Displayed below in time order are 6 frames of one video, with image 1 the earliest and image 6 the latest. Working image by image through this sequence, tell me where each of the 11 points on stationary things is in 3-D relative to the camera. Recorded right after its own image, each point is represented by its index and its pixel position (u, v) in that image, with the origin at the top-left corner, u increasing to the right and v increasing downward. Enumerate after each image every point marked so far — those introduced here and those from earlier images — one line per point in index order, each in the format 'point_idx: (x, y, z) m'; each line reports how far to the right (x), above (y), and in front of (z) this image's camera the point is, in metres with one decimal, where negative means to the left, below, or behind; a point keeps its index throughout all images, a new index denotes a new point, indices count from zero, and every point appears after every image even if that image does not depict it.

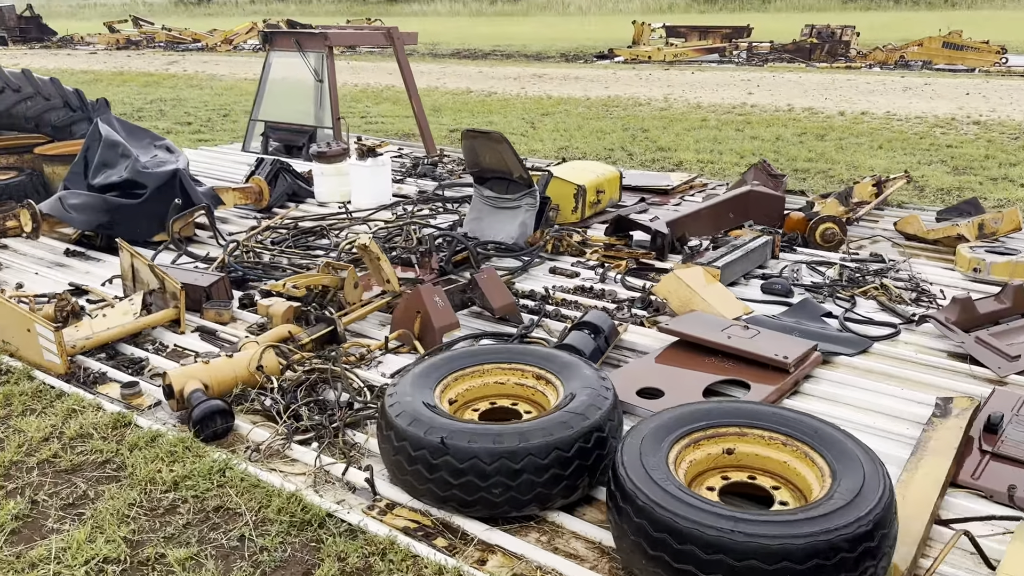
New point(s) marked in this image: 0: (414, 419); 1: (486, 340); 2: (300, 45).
0: (-0.2, -0.3, +2.1) m
1: (-0.1, -0.2, +3.0) m
2: (-1.5, +1.7, +6.2) m
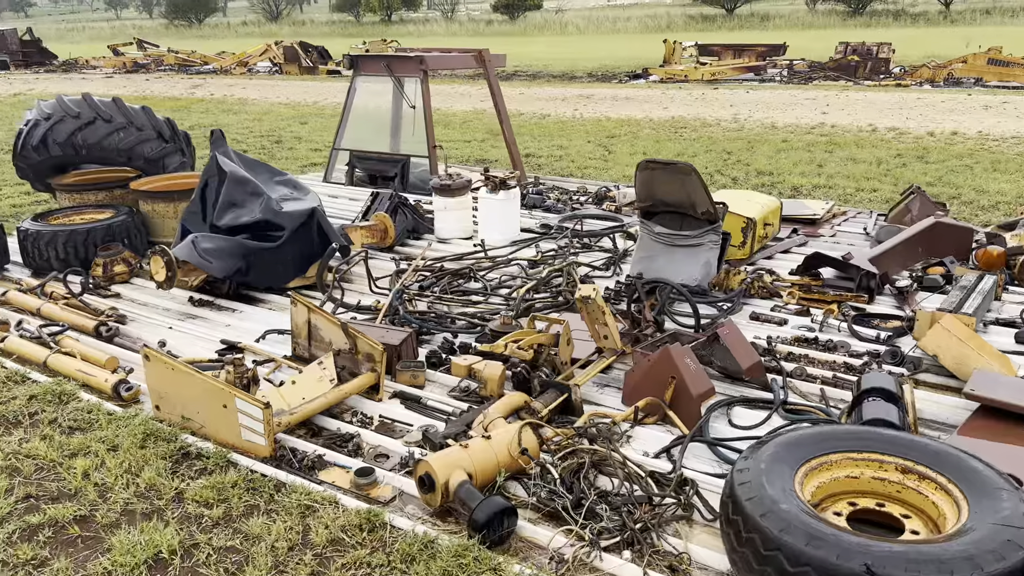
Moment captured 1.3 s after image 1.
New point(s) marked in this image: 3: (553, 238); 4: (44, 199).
0: (+0.6, -0.5, +1.7) m
1: (+0.7, -0.3, +2.6) m
2: (-0.8, +1.4, +5.8) m
3: (+0.2, +0.3, +4.5) m
4: (-3.1, +0.6, +5.8) m
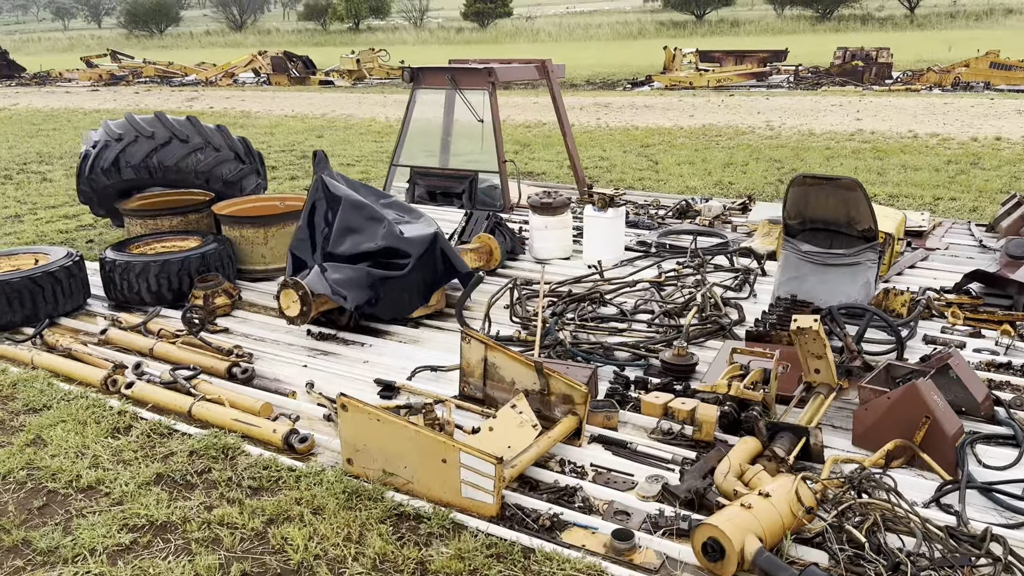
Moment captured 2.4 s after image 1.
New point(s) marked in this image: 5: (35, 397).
0: (+1.2, -0.5, +1.5) m
1: (+1.3, -0.4, +2.4) m
2: (-0.4, +1.3, +5.6) m
3: (+0.7, +0.2, +4.3) m
4: (-2.6, +0.4, +5.5) m
5: (-1.6, -0.4, +2.9) m
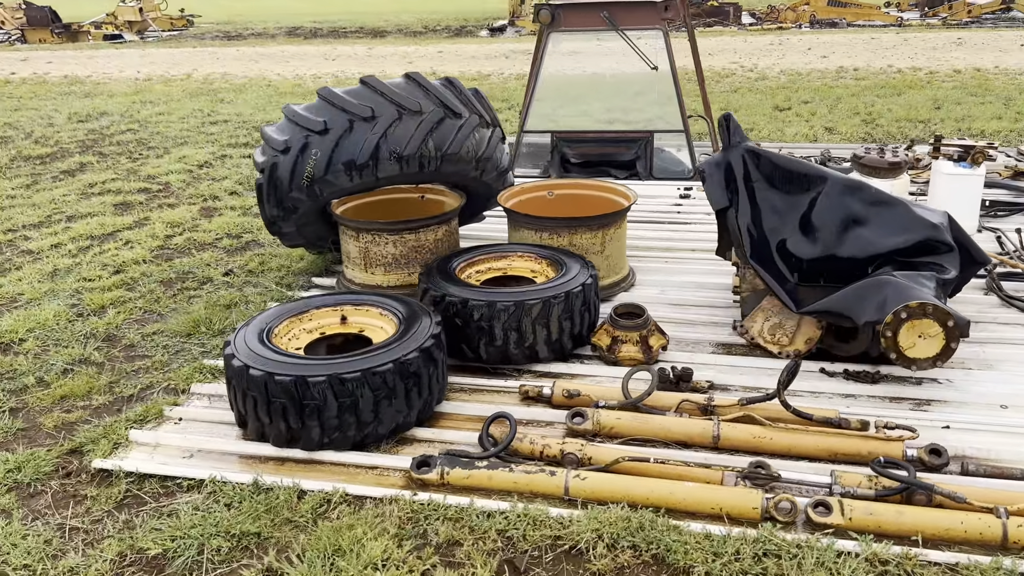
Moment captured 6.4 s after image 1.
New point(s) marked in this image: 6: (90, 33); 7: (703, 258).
0: (+3.5, -0.4, +1.3) m
1: (+3.3, -0.3, +2.2) m
2: (+0.5, +1.3, +4.5) m
3: (+2.0, +0.3, +3.7) m
4: (-1.5, +0.2, +3.7) m
5: (+0.4, -0.5, +1.7) m
6: (-6.6, +4.0, +14.0) m
7: (+0.7, +0.1, +3.5) m
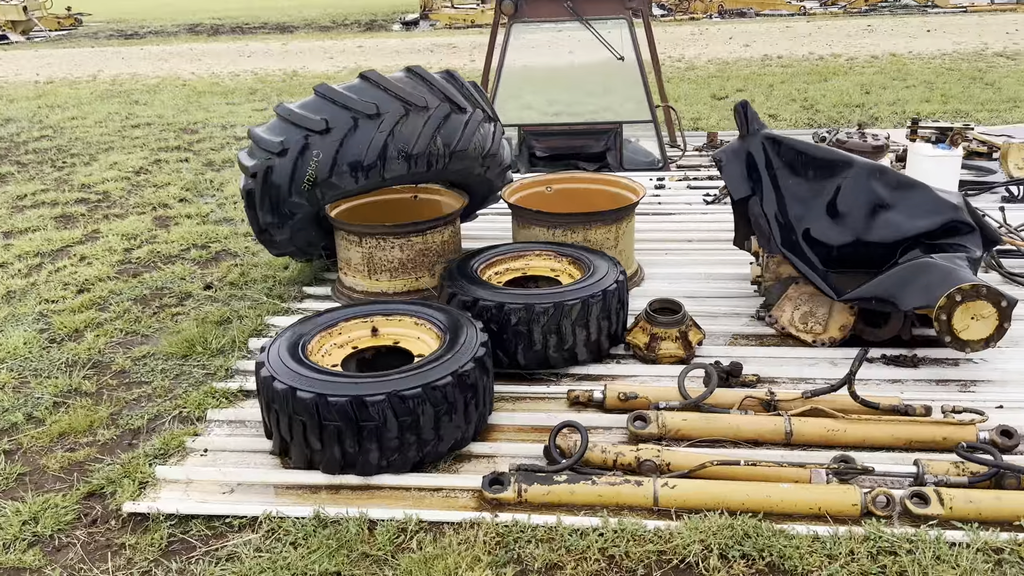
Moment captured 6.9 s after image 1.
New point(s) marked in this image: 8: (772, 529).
0: (+3.7, -0.3, +1.5) m
1: (+3.4, -0.1, +2.4) m
2: (+0.3, +1.4, +4.4) m
3: (+2.0, +0.4, +3.8) m
4: (-1.5, +0.1, +3.5) m
5: (+0.6, -0.5, +1.7) m
6: (-8.0, +3.7, +13.0) m
7: (+0.7, +0.2, +3.4) m
8: (+0.5, -0.5, +1.8) m
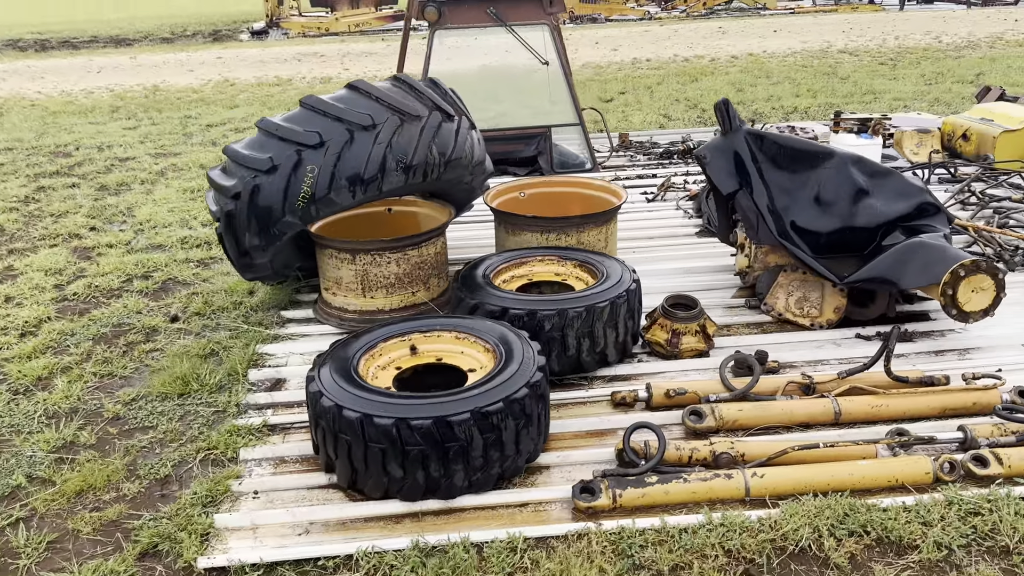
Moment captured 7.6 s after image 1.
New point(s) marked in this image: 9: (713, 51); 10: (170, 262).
0: (+3.9, 0.0, +2.2) m
1: (+3.4, +0.1, +3.0) m
2: (-0.1, +1.3, +4.4) m
3: (+1.7, +0.5, +4.2) m
4: (-1.6, 0.0, +3.1) m
5: (+0.8, -0.5, +1.8) m
6: (-9.9, +3.0, +11.4) m
7: (+0.6, +0.2, +3.5) m
8: (+0.7, -0.5, +1.9) m
9: (+2.0, +2.4, +8.9) m
10: (-1.3, +0.1, +3.5) m
